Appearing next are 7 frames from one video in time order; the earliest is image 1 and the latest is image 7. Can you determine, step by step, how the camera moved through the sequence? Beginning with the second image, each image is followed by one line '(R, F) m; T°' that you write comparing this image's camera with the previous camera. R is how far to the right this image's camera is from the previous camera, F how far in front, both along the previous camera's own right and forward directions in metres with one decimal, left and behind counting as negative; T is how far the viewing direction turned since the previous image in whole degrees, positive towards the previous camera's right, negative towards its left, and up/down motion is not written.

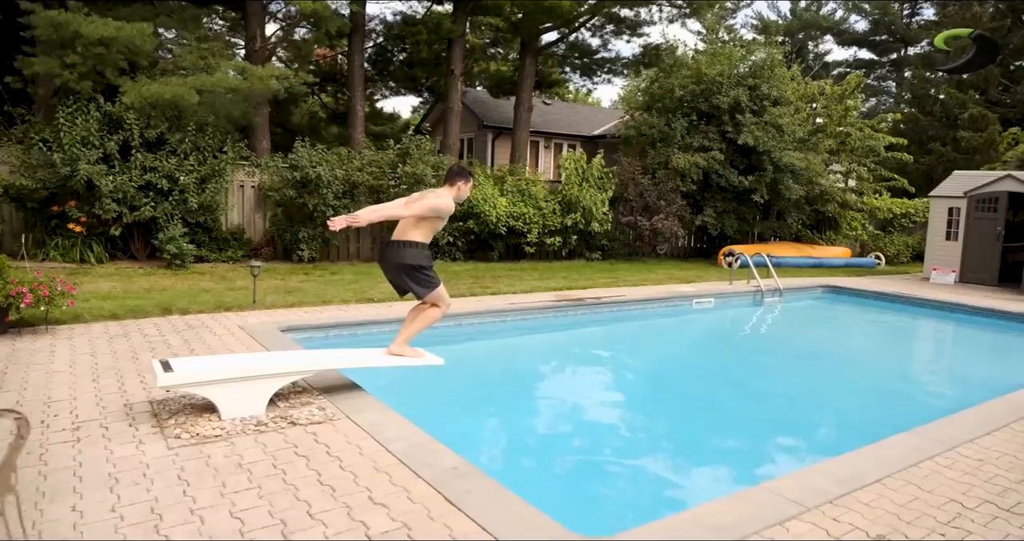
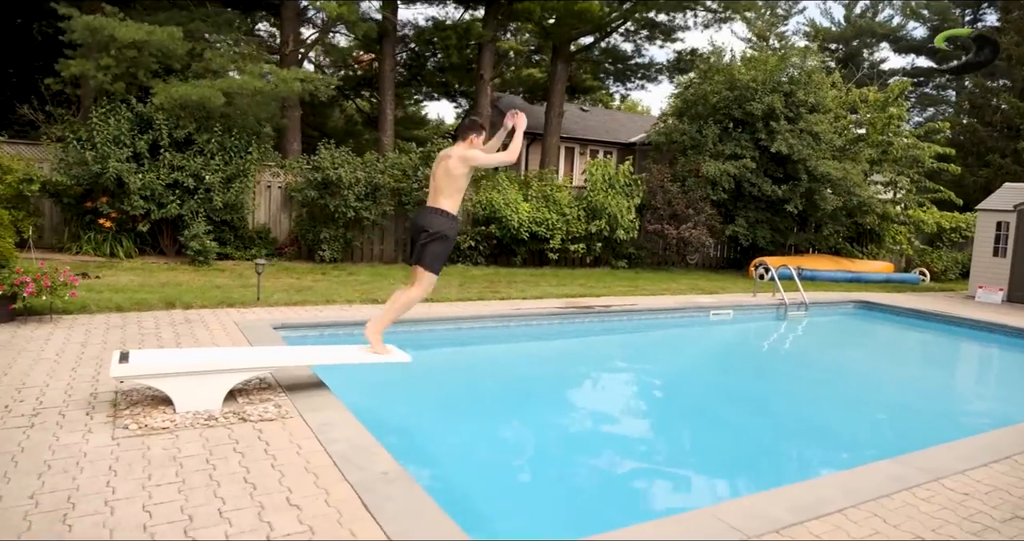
(+0.5, +0.1) m; -4°
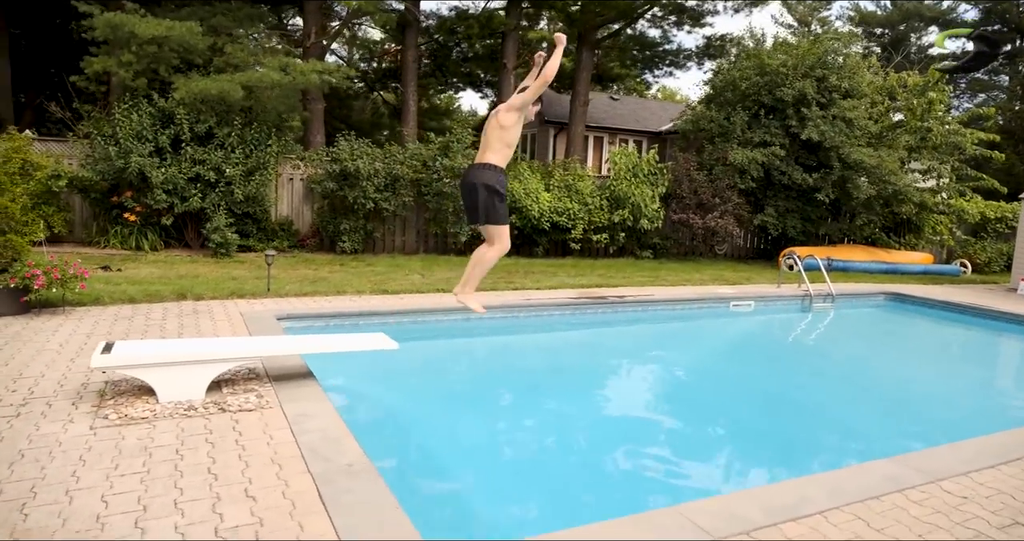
(+0.3, +0.1) m; -3°
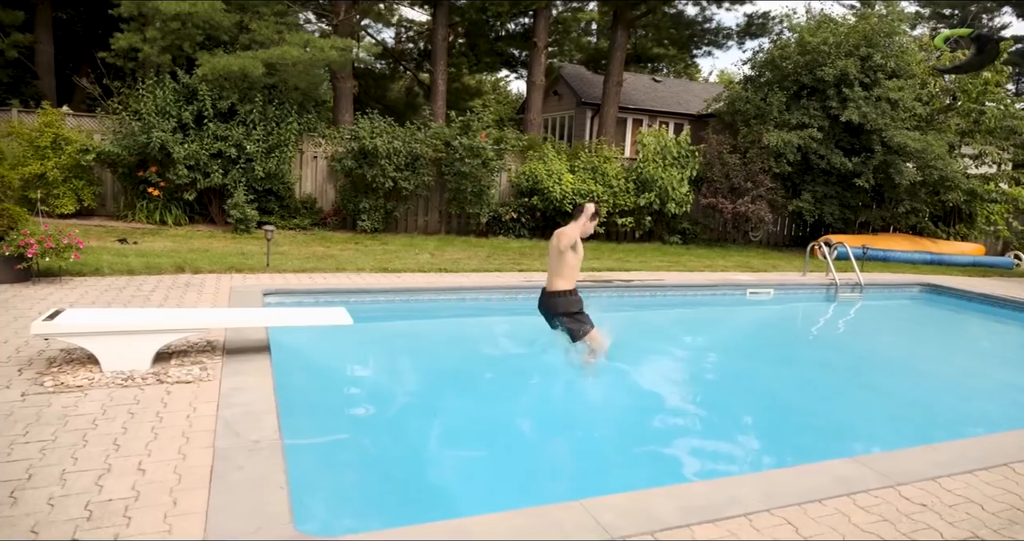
(+0.6, +0.2) m; -4°
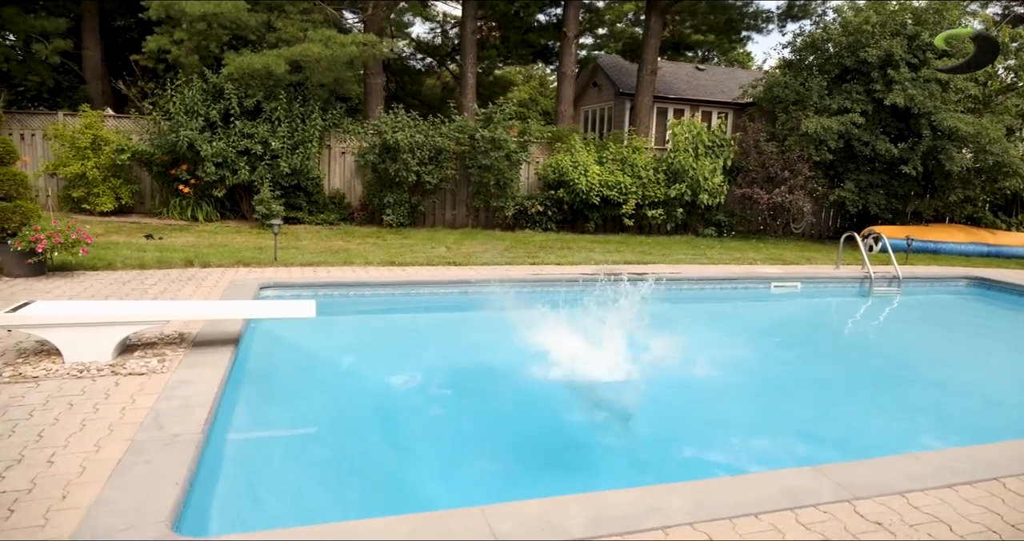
(+0.5, +0.2) m; -5°
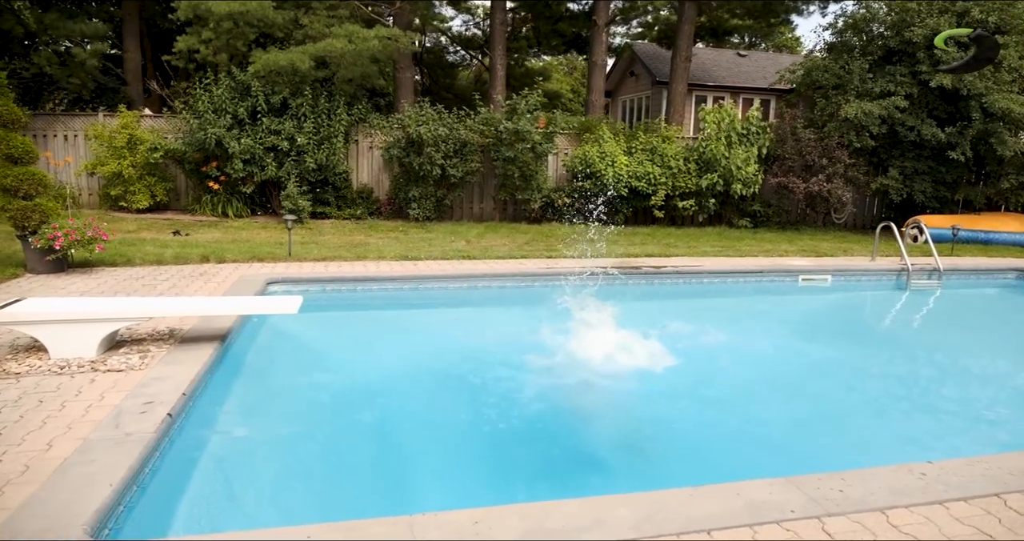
(+0.4, +0.1) m; -4°
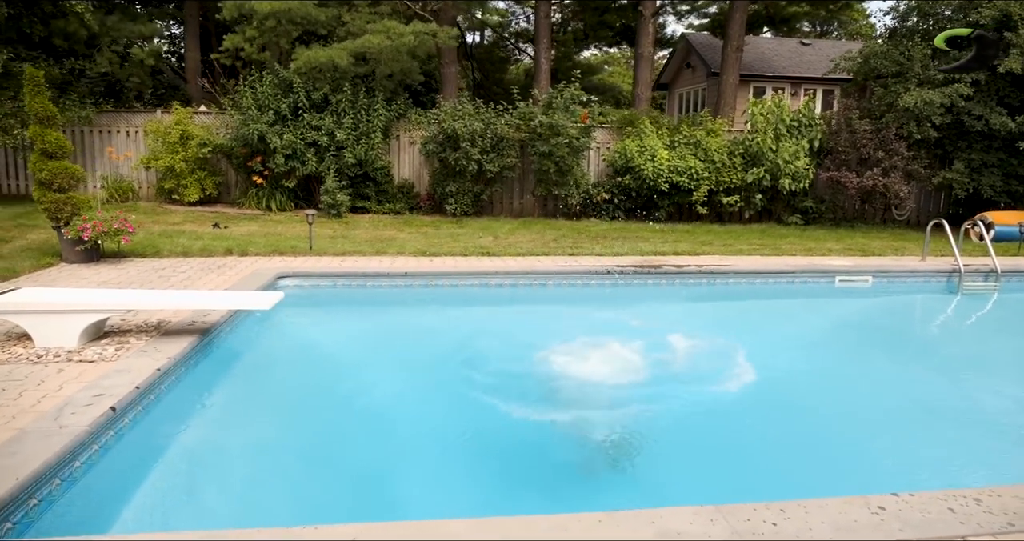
(+0.6, +0.2) m; -6°
